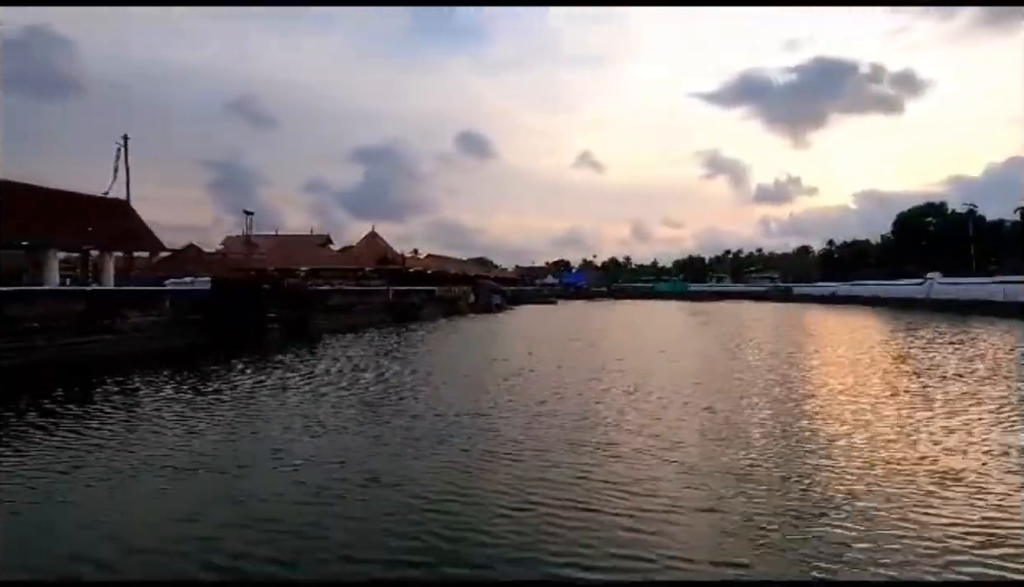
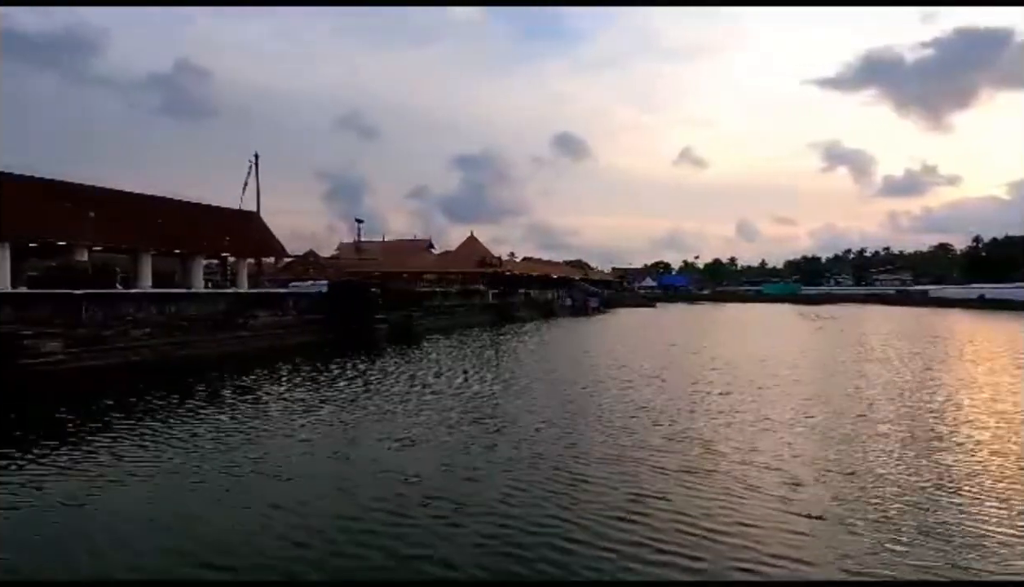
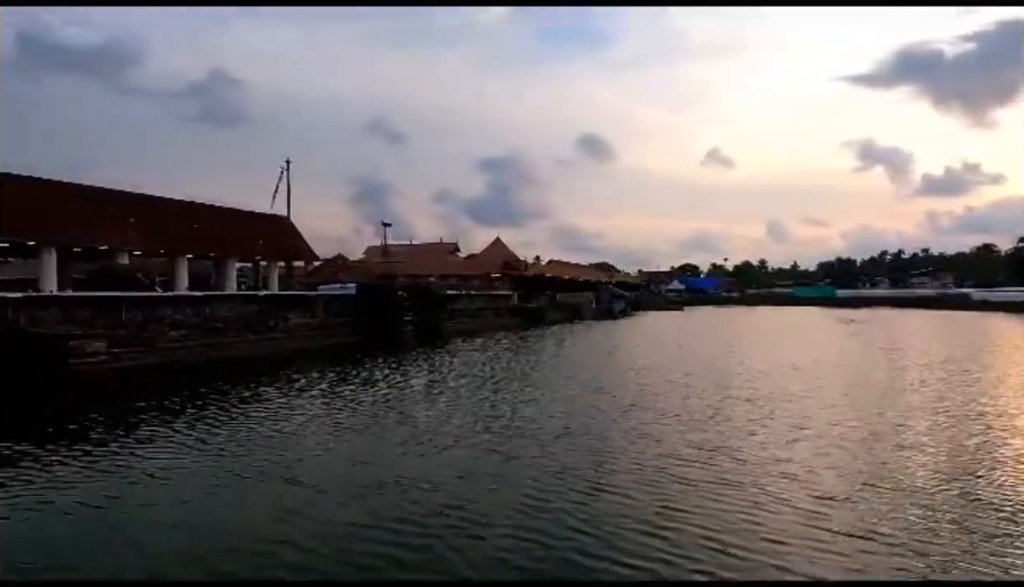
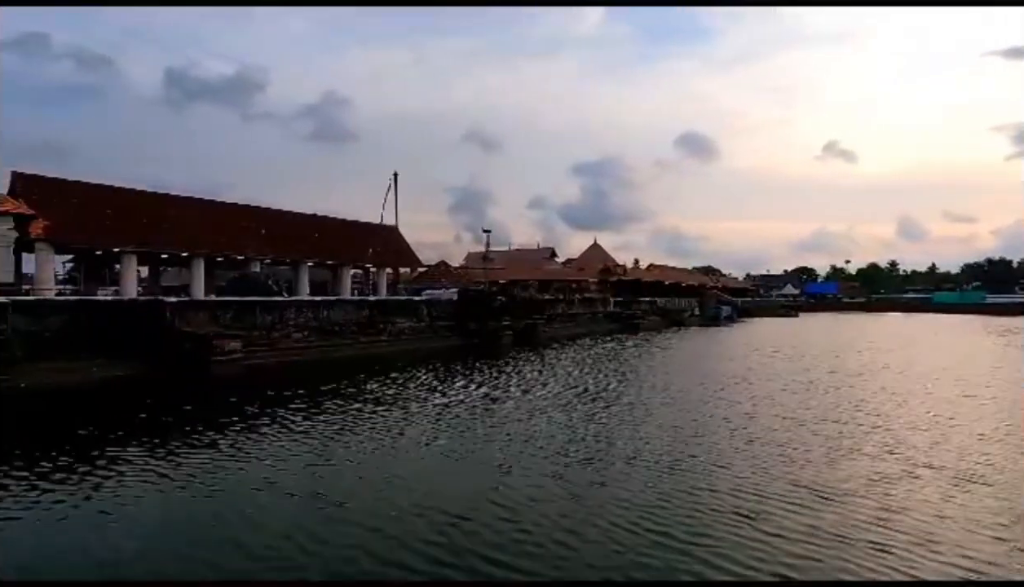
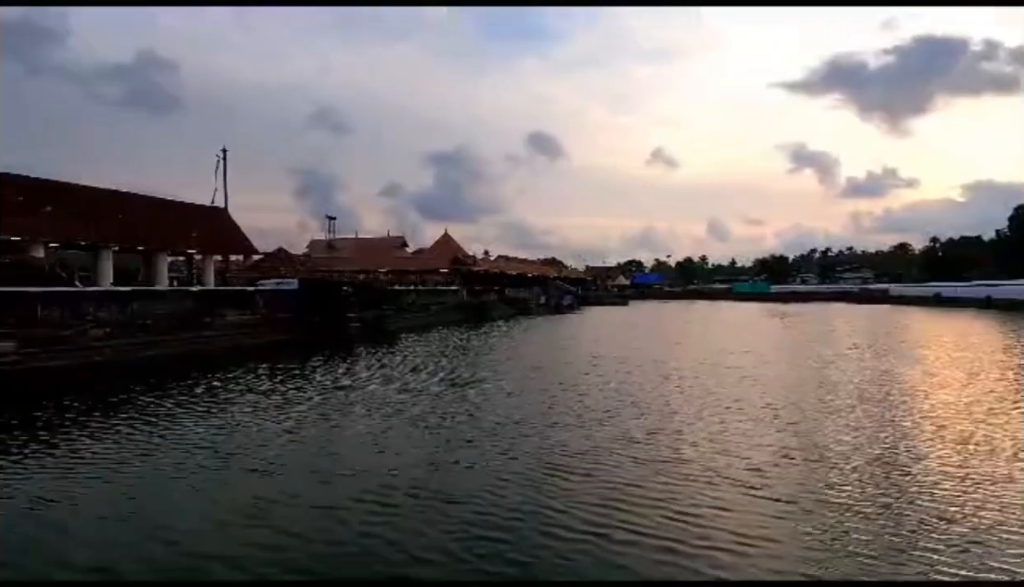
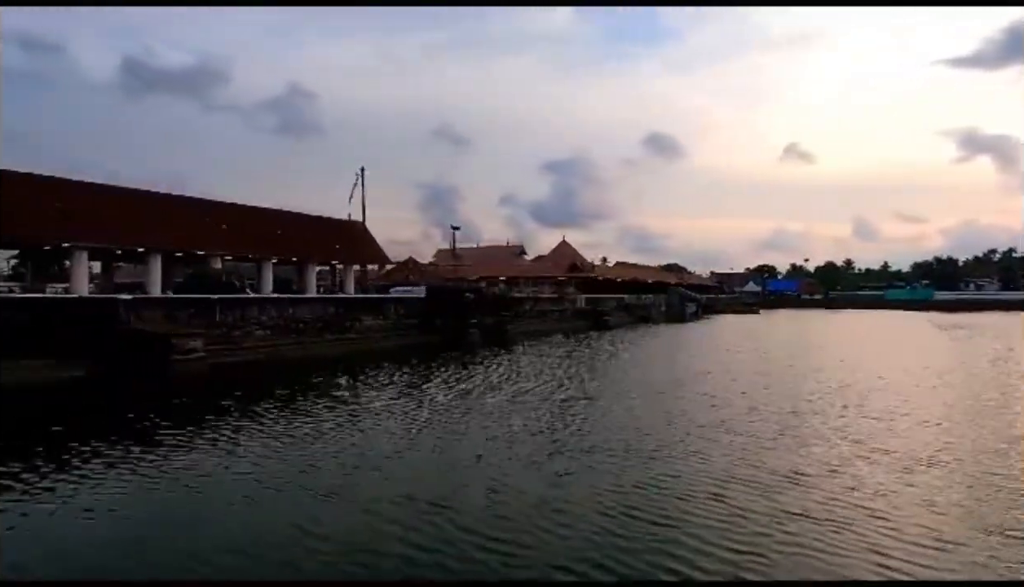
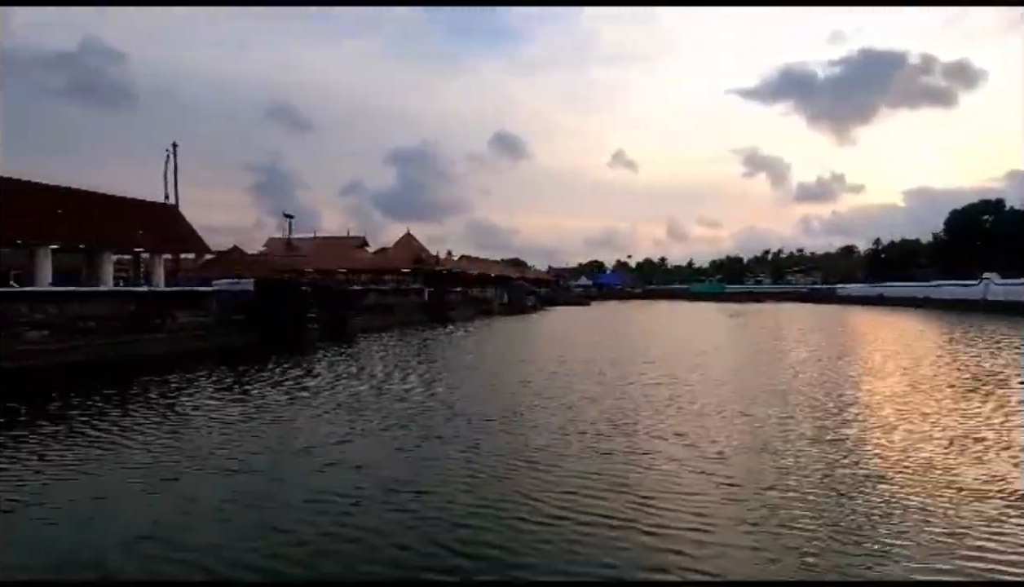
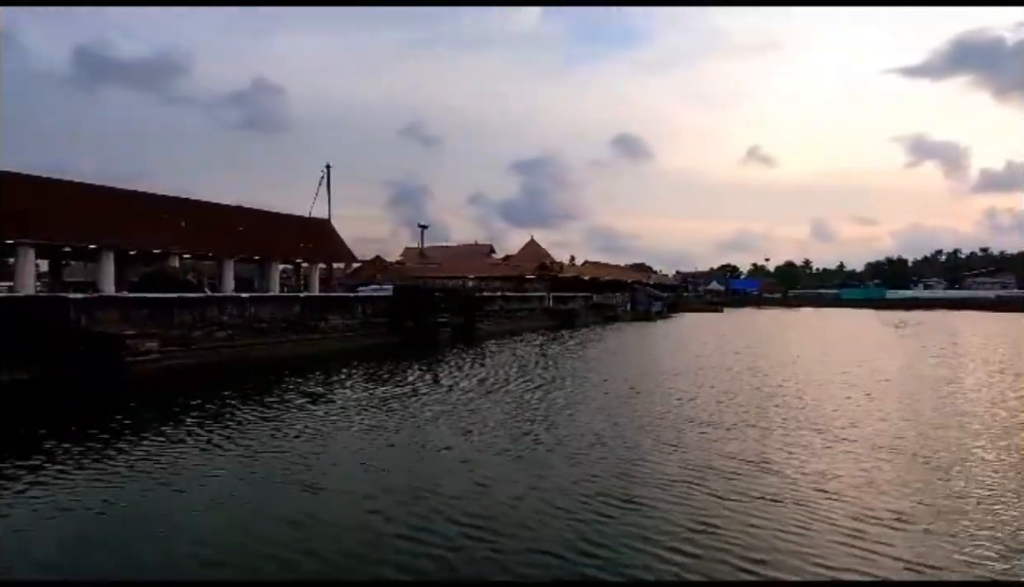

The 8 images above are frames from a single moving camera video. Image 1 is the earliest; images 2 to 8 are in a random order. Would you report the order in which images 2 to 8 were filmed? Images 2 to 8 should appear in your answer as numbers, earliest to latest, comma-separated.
7, 5, 2, 3, 8, 6, 4
